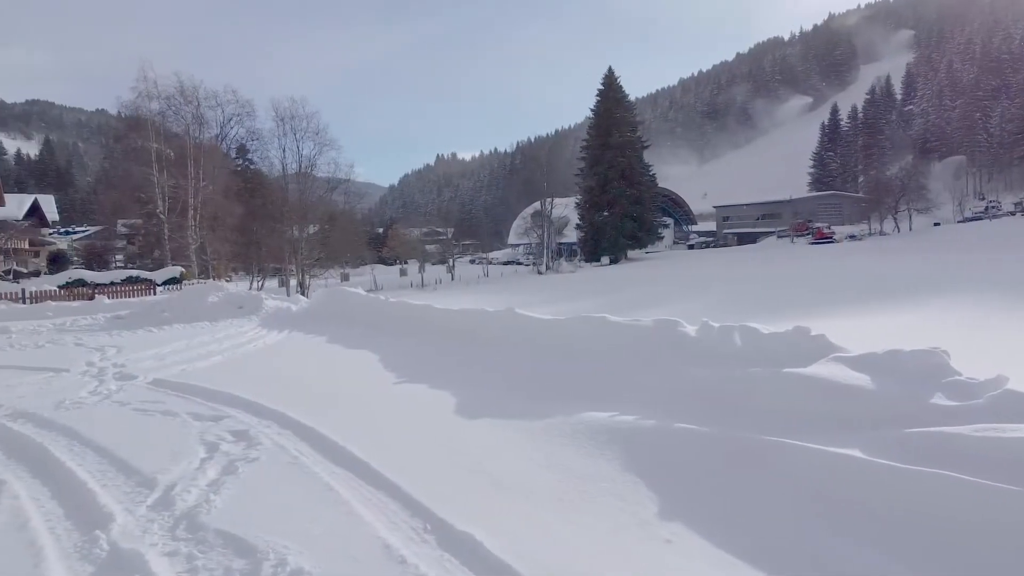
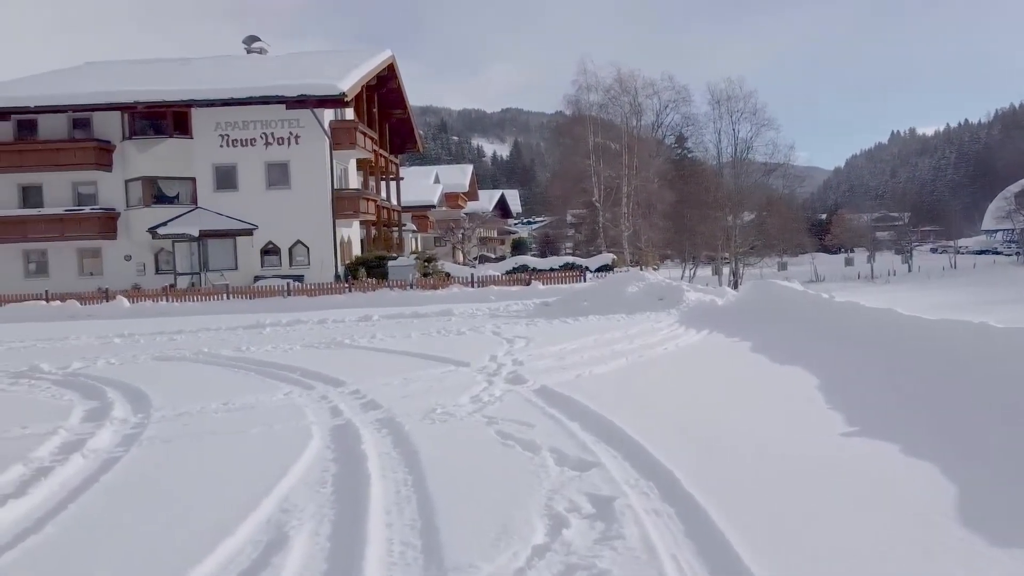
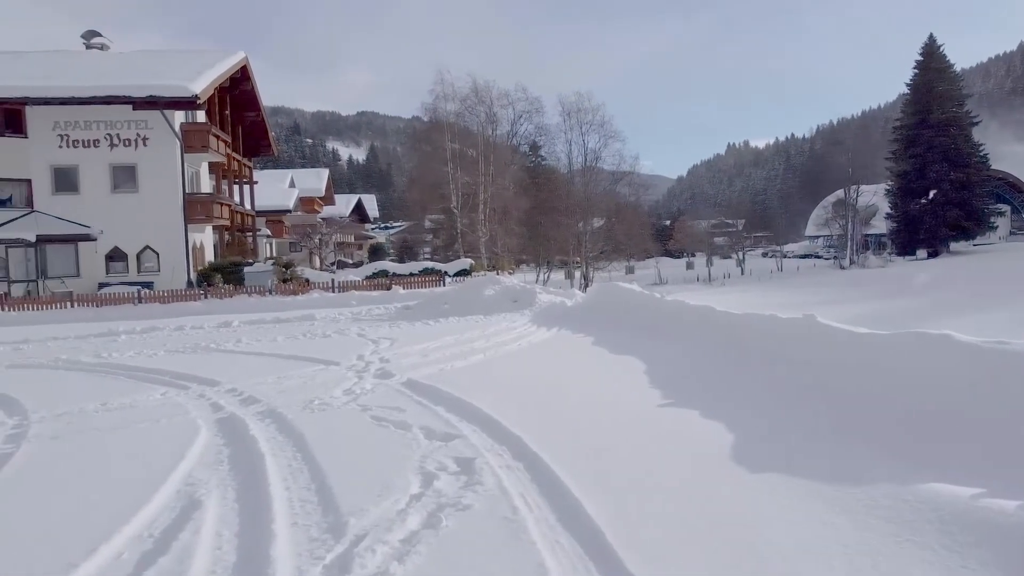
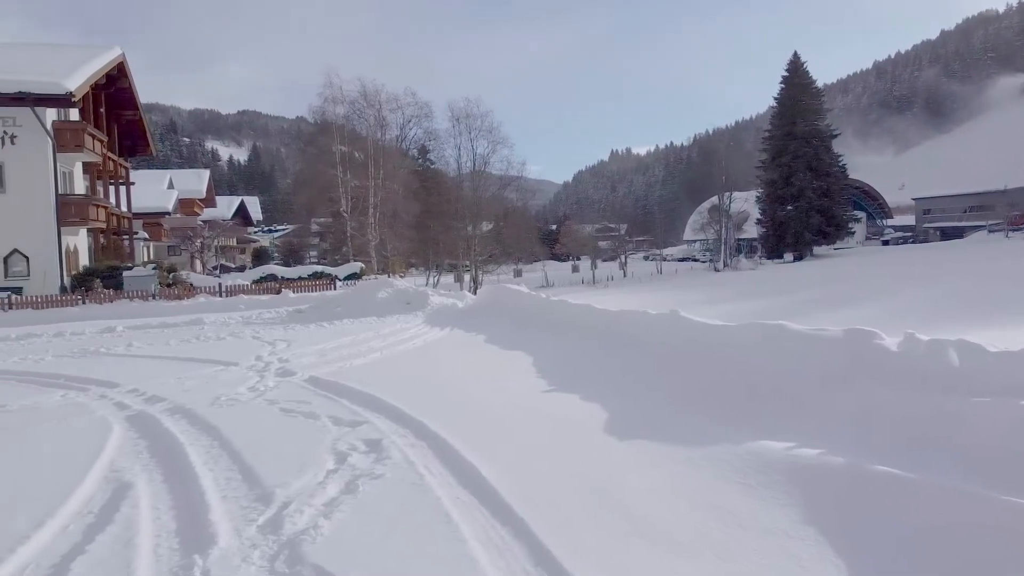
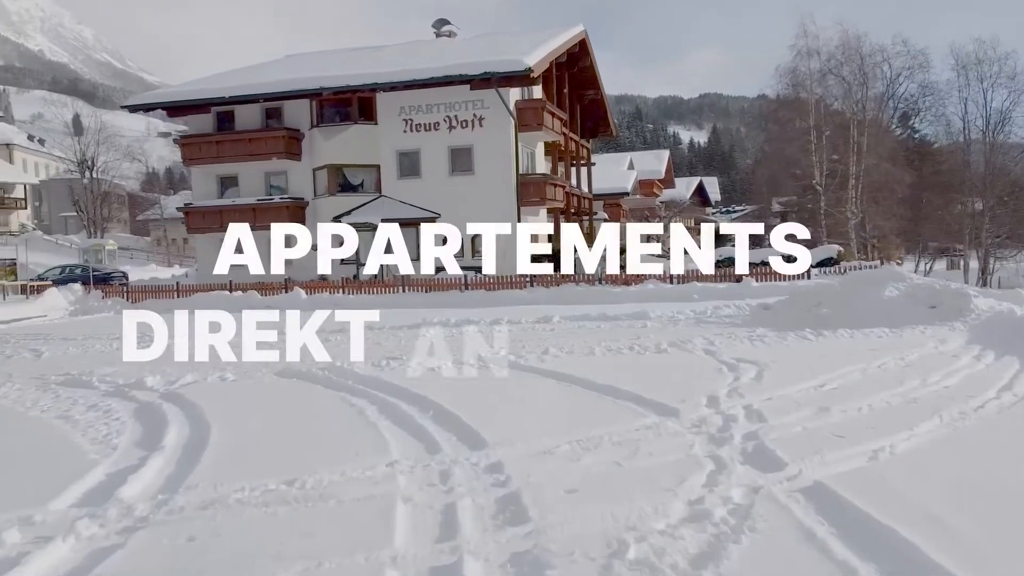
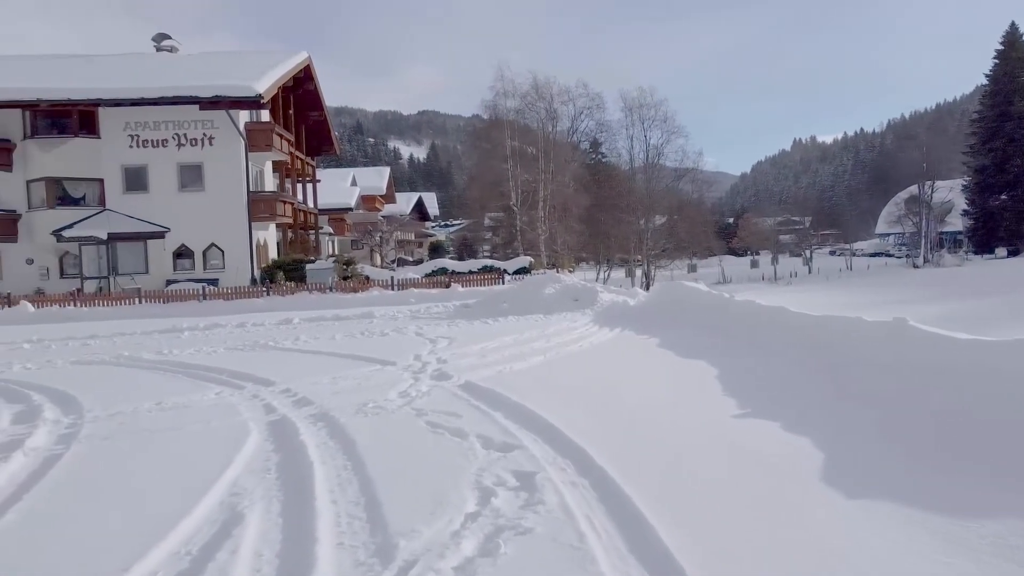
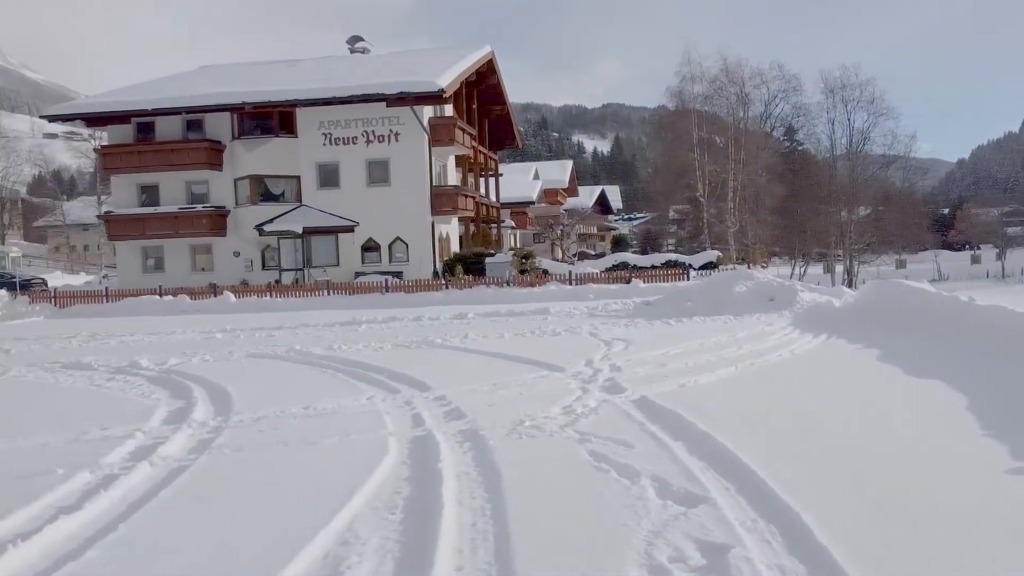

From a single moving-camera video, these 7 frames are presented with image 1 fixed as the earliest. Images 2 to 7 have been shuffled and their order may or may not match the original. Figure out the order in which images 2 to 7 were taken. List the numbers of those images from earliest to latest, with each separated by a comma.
4, 3, 6, 2, 7, 5
